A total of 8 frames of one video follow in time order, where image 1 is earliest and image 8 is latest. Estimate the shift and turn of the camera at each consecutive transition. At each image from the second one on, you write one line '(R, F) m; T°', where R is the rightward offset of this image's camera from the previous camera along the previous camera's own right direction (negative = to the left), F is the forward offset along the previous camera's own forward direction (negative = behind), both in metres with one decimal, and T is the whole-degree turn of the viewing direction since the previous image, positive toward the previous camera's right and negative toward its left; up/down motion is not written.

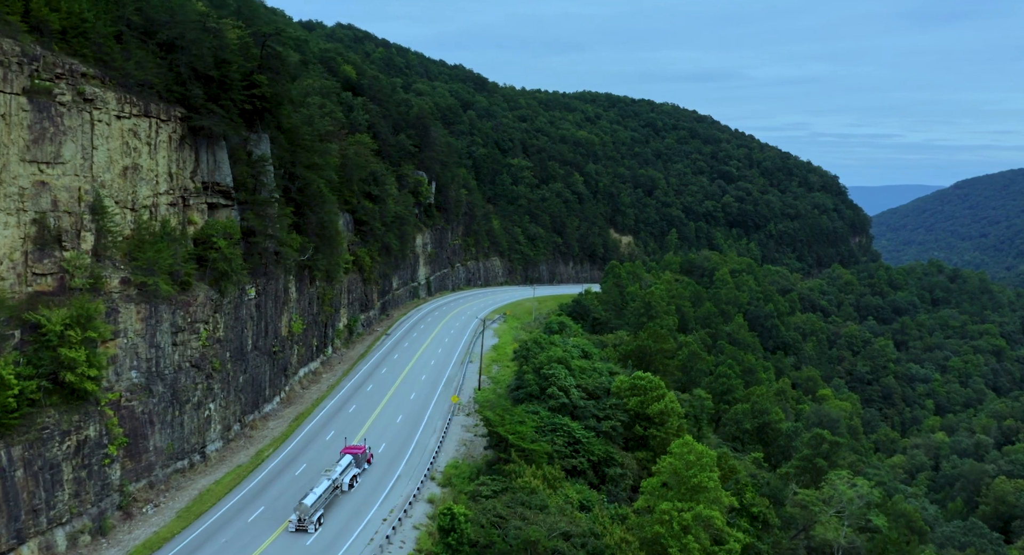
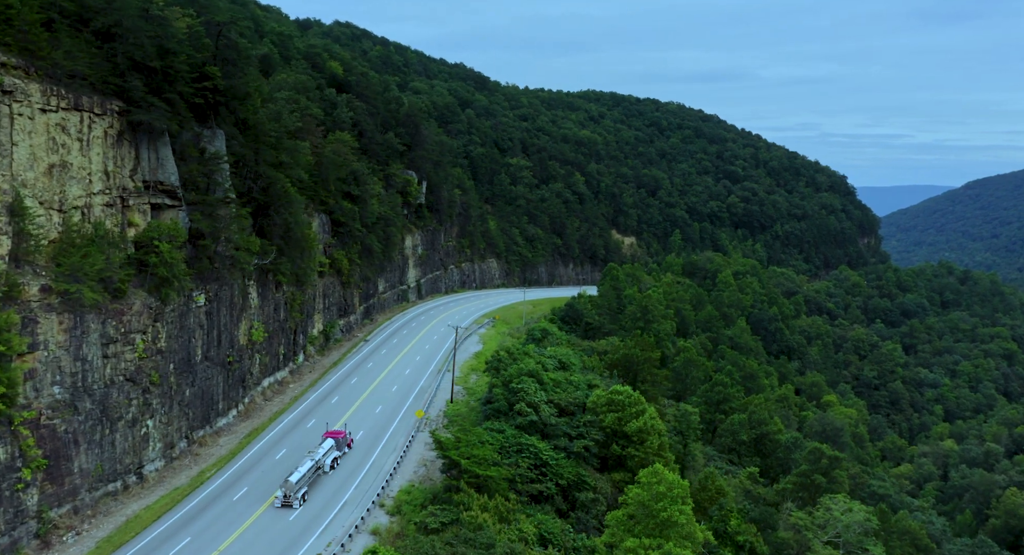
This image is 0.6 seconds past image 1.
(+1.5, +2.7) m; -1°
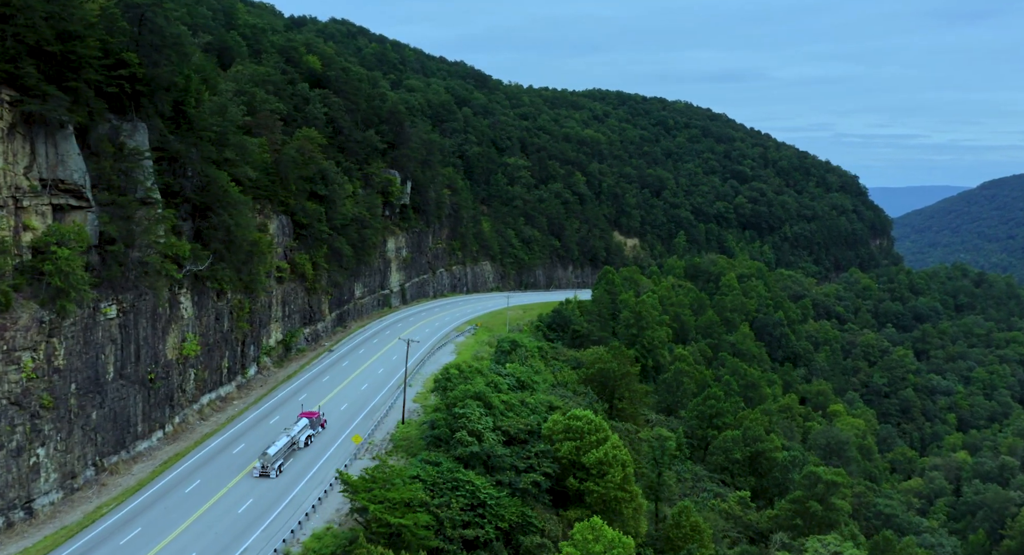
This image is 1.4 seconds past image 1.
(+2.1, +3.8) m; -1°
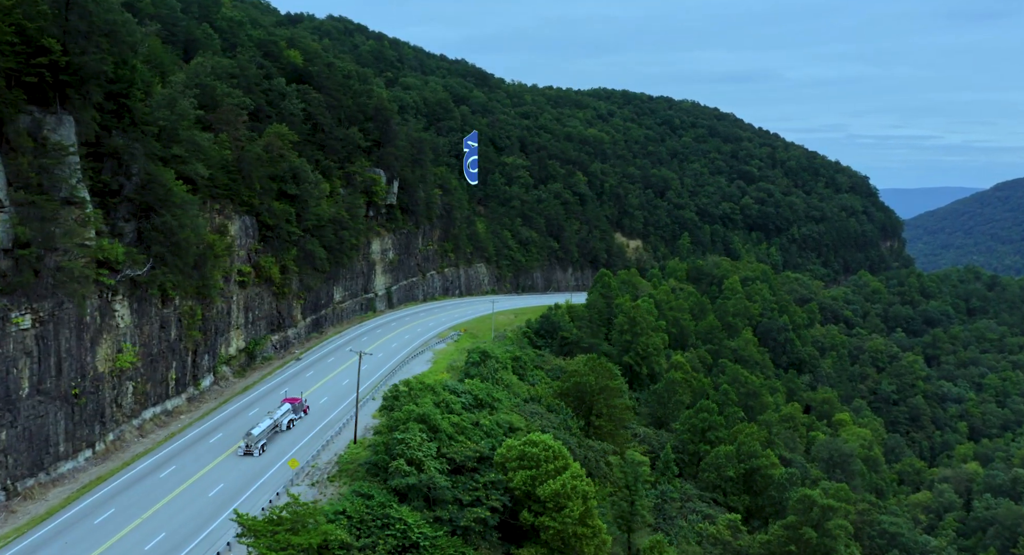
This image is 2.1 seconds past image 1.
(+1.7, +3.1) m; -1°
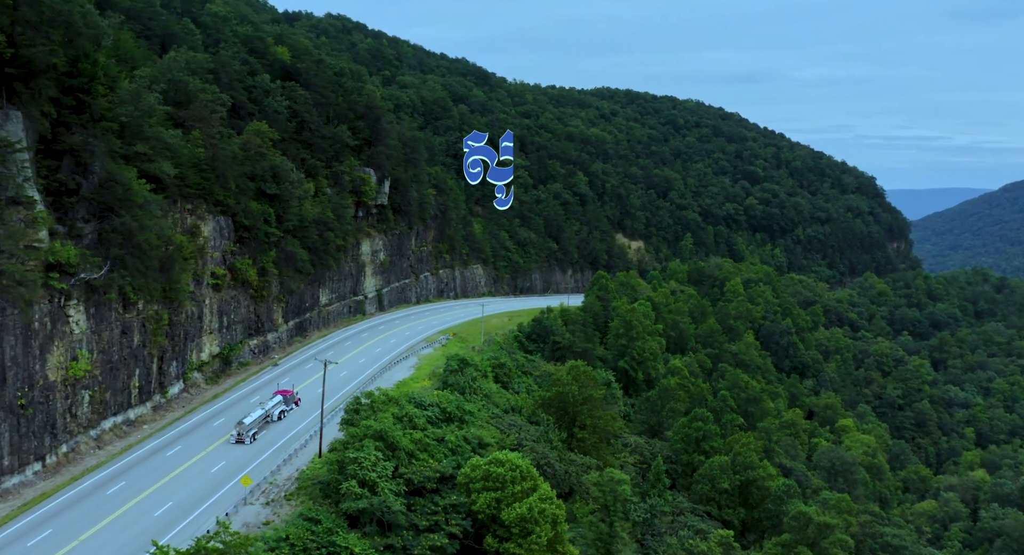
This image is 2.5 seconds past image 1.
(+1.1, +1.9) m; 0°
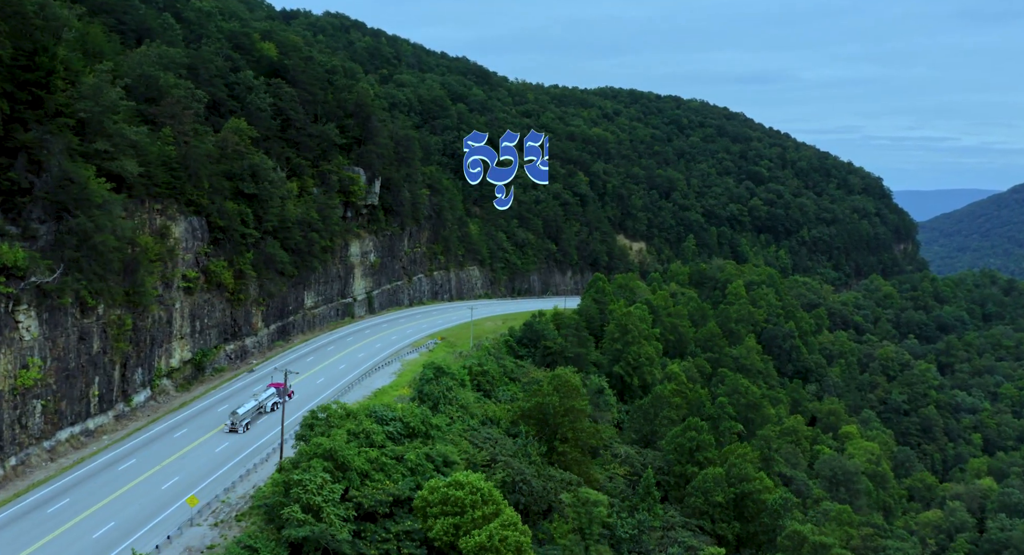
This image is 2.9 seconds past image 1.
(+1.0, +1.9) m; 0°
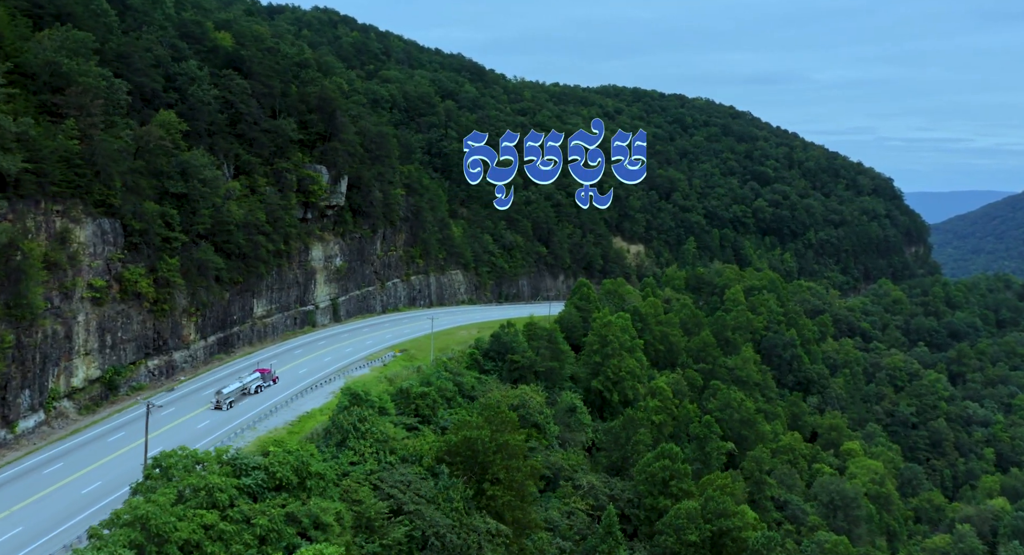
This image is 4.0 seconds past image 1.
(+2.7, +4.9) m; -1°
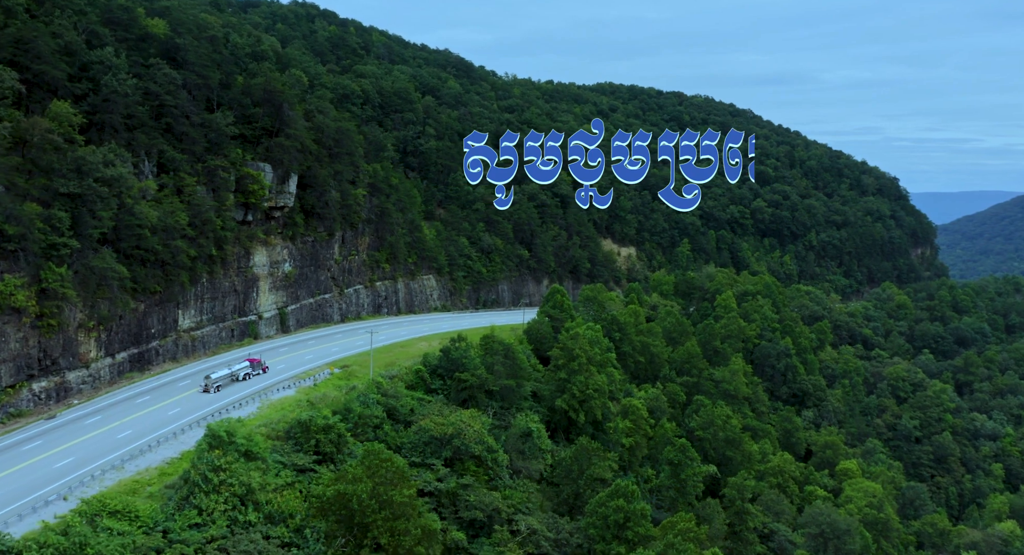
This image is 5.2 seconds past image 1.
(+2.9, +5.5) m; 0°
